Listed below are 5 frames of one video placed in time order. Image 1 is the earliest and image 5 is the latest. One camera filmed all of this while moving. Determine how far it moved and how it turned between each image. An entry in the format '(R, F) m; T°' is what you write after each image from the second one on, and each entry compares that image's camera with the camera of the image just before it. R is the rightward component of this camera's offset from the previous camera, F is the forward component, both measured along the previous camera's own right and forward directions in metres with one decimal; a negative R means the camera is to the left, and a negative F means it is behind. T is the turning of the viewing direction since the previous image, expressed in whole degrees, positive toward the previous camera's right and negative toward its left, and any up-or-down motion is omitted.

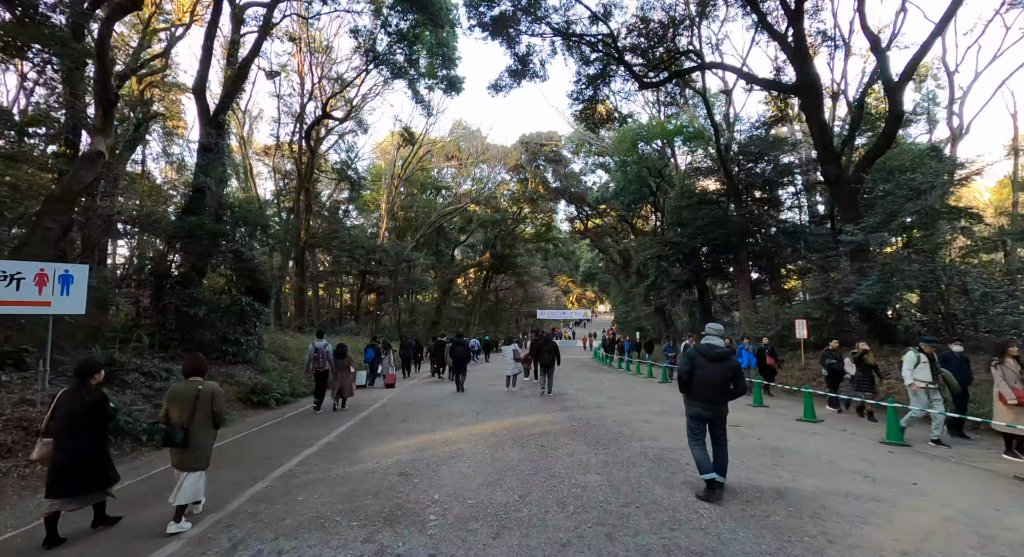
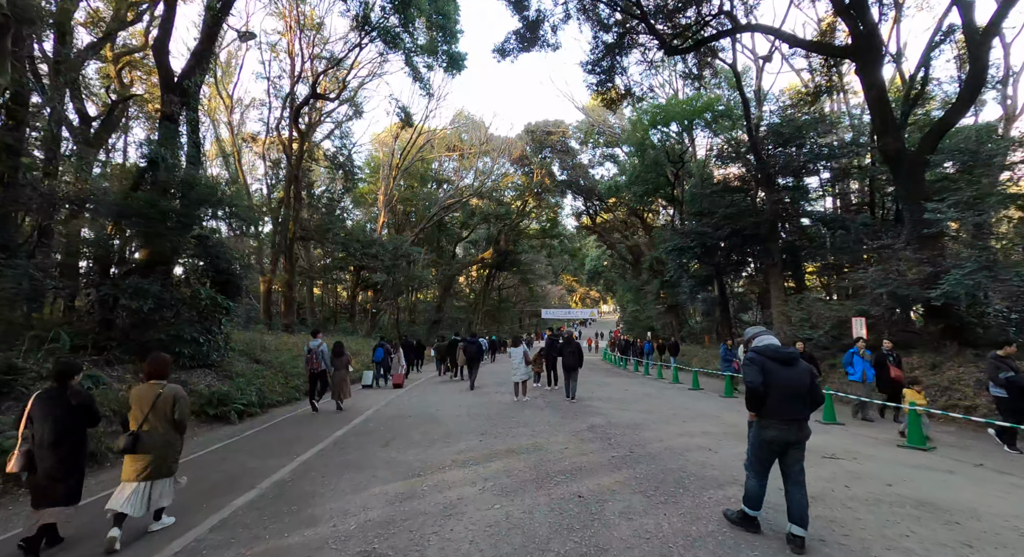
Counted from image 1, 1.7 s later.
(-0.2, +2.2) m; 0°
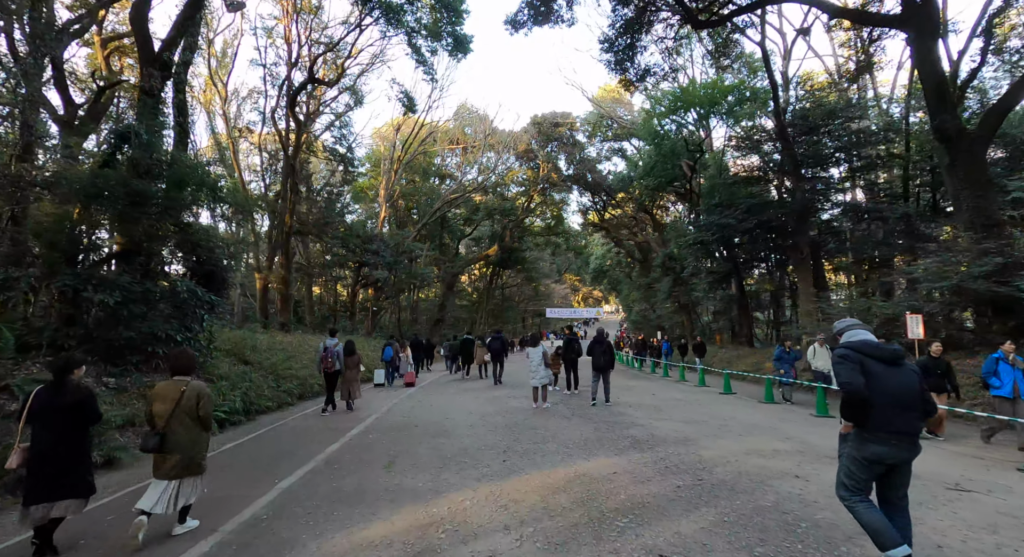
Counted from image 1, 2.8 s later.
(-0.3, +1.4) m; 0°
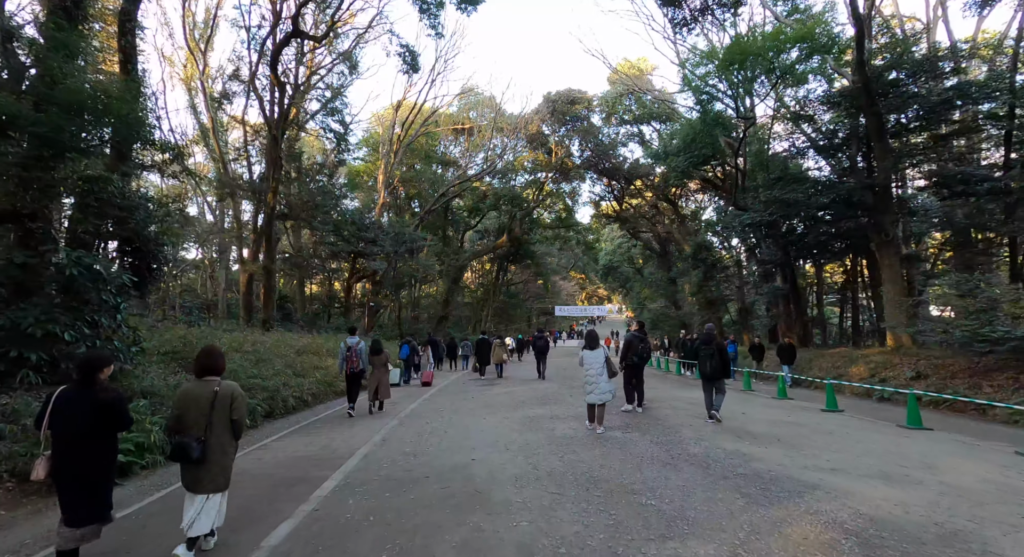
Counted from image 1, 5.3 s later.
(-0.7, +3.4) m; 0°
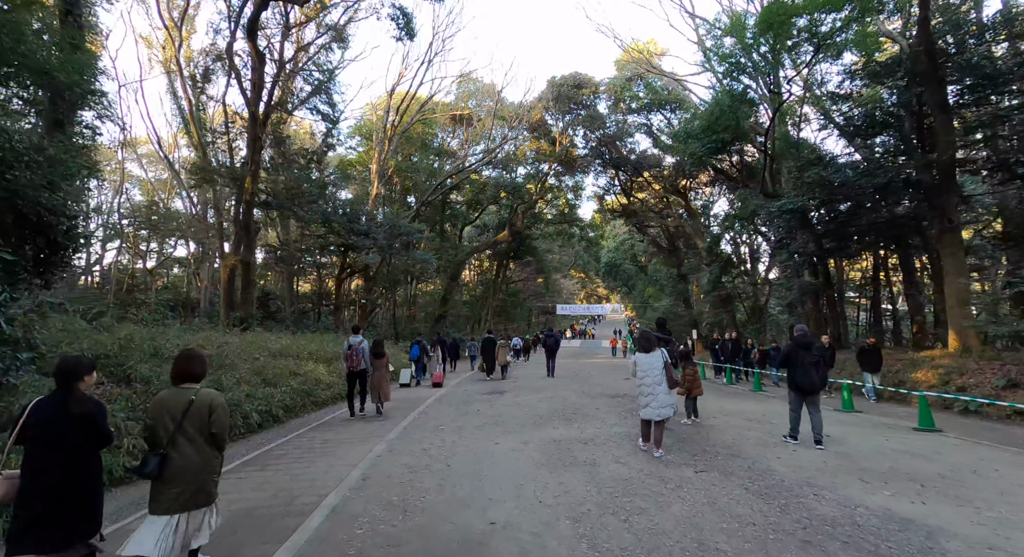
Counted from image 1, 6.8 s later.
(-0.3, +2.1) m; 0°
